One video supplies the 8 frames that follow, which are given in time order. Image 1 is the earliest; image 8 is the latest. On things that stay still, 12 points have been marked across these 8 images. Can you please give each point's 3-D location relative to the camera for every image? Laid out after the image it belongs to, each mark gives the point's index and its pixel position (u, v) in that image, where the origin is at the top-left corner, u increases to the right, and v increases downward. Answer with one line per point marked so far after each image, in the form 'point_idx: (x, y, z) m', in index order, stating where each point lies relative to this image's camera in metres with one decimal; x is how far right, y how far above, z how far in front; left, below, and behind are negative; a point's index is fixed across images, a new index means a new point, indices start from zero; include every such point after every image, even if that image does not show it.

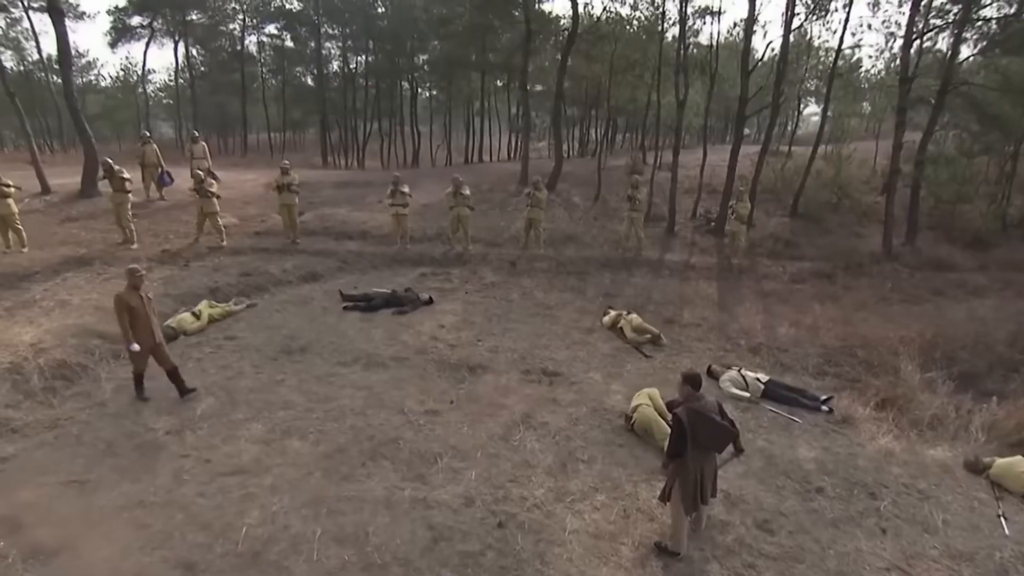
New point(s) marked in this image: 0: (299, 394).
0: (-3.1, -1.5, +9.6) m
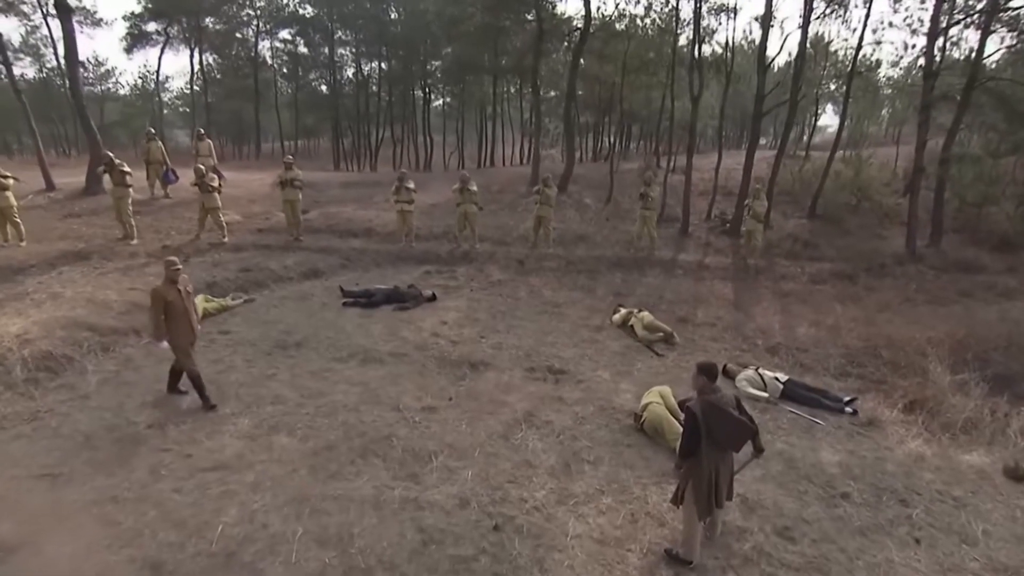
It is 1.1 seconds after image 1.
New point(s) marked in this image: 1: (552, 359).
0: (-3.0, -1.4, +9.1) m
1: (+0.7, -1.1, +10.8) m
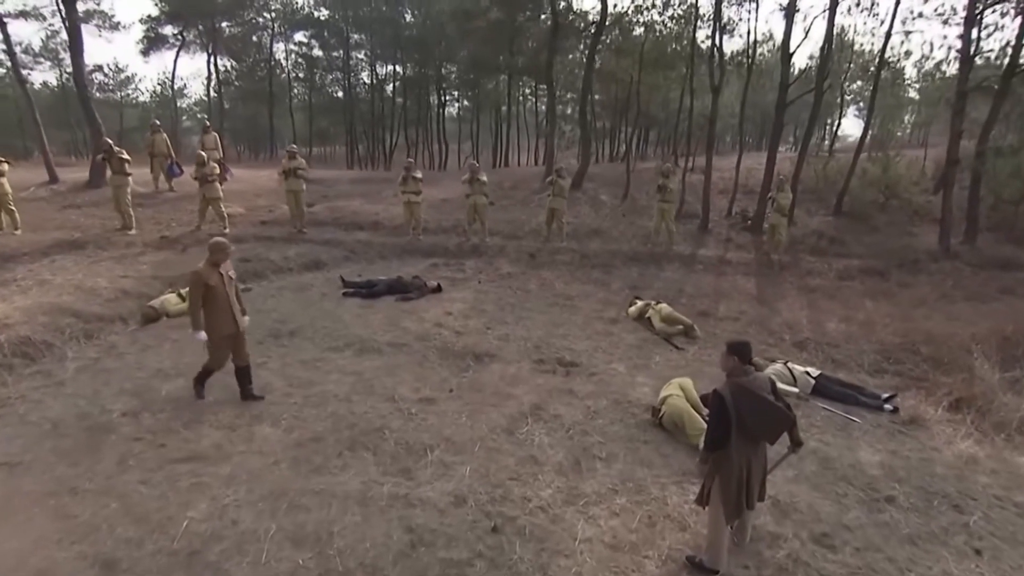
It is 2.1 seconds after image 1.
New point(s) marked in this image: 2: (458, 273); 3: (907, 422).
0: (-3.0, -1.1, +8.5) m
1: (+0.8, -1.0, +10.0) m
2: (-1.1, +0.3, +14.0) m
3: (+4.9, -1.7, +8.2) m
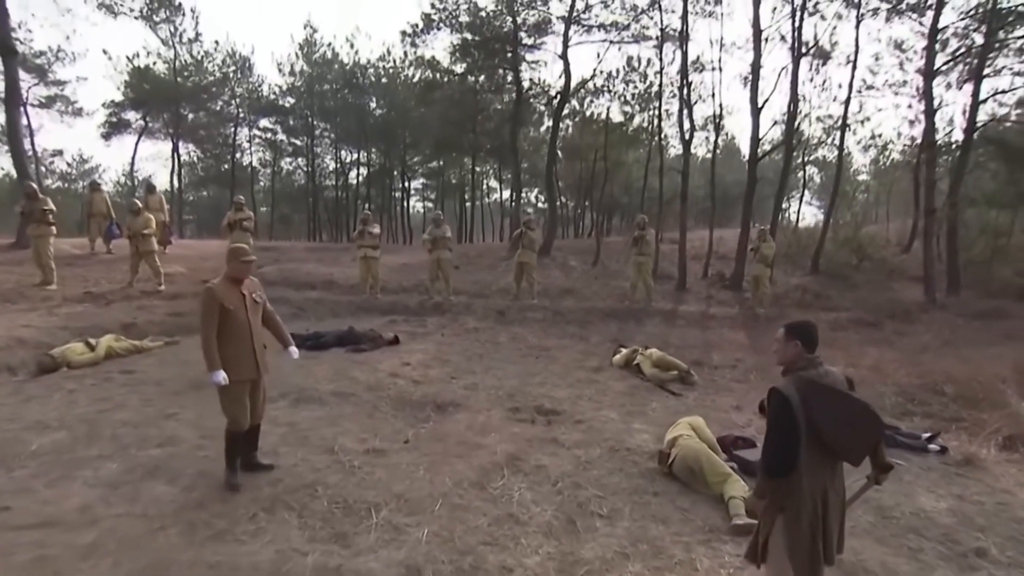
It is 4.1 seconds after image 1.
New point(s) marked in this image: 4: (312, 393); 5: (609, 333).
0: (-3.3, -1.4, +6.7) m
1: (+0.4, -1.4, +8.5) m
2: (-1.8, -0.7, +12.5) m
3: (+4.6, -1.8, +6.8) m
4: (-2.4, -1.3, +7.9) m
5: (+2.0, -0.9, +13.5) m
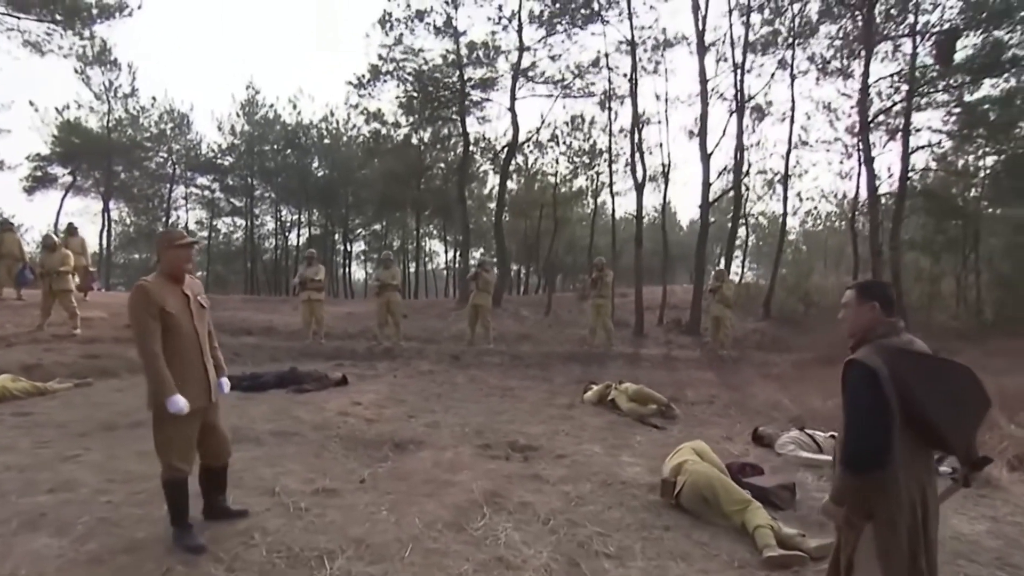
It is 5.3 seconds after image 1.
0: (-3.5, -1.5, +5.5) m
1: (0.0, -1.7, +7.5) m
2: (-2.5, -1.4, +11.4) m
3: (+4.4, -1.9, +6.2) m
4: (-2.7, -1.5, +6.8) m
5: (+1.2, -1.6, +12.7) m
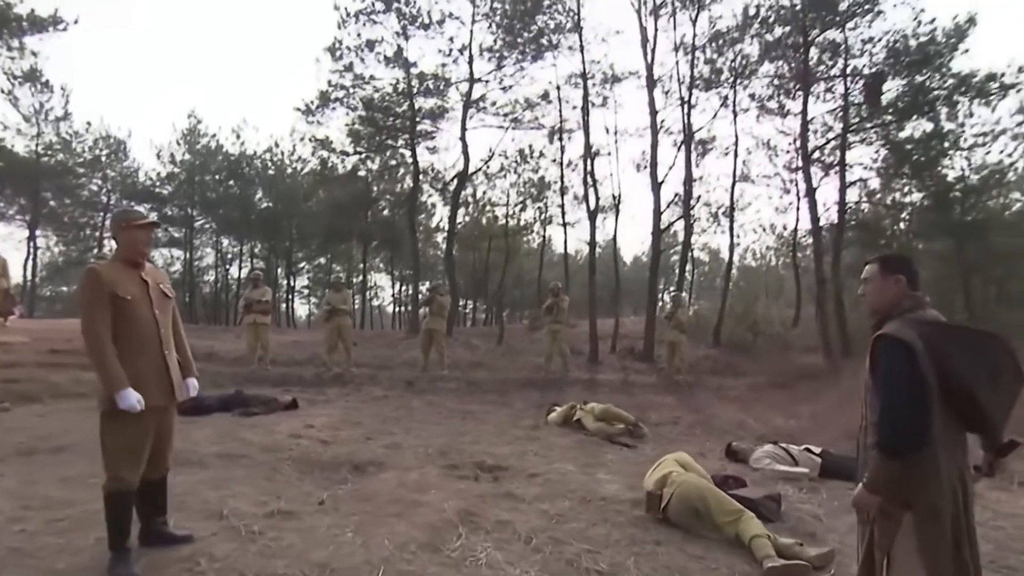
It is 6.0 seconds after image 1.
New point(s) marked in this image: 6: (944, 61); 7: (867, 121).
0: (-3.6, -1.6, +4.8) m
1: (-0.3, -1.8, +7.1) m
2: (-3.1, -1.7, +10.8) m
3: (+4.1, -1.9, +6.1) m
4: (-3.0, -1.6, +6.1) m
5: (+0.4, -2.1, +12.4) m
6: (+11.3, +5.9, +17.5) m
7: (+10.0, +4.7, +18.9) m
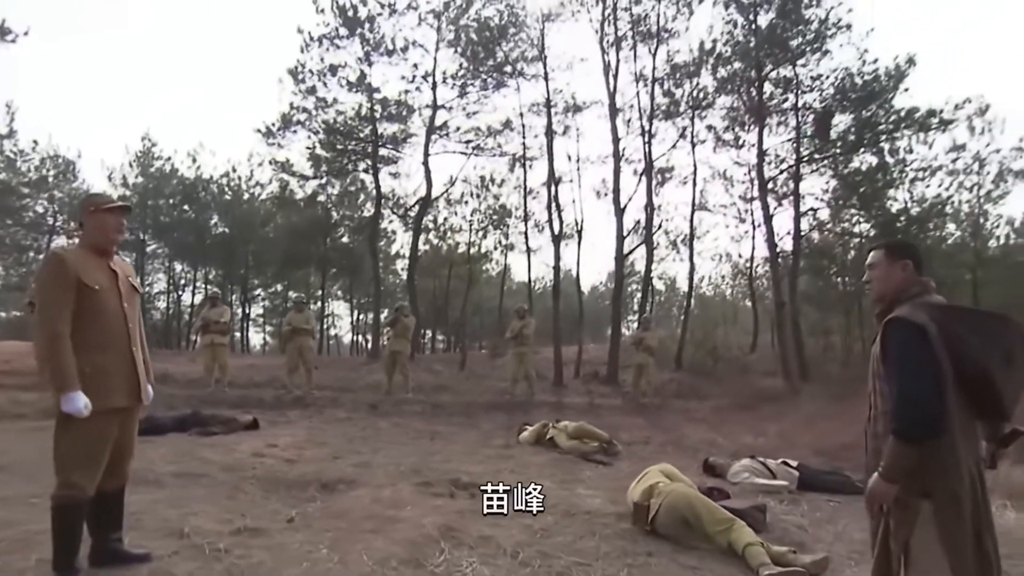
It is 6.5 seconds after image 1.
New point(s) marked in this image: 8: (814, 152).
0: (-3.7, -1.6, +4.3) m
1: (-0.6, -1.9, +6.8) m
2: (-3.6, -2.0, +10.3) m
3: (+3.9, -2.0, +6.2) m
4: (-3.2, -1.6, +5.7) m
5: (-0.2, -2.4, +12.1) m
6: (+10.4, +5.3, +18.3) m
7: (+9.0, +4.0, +19.5) m
8: (+8.9, +4.0, +19.5) m
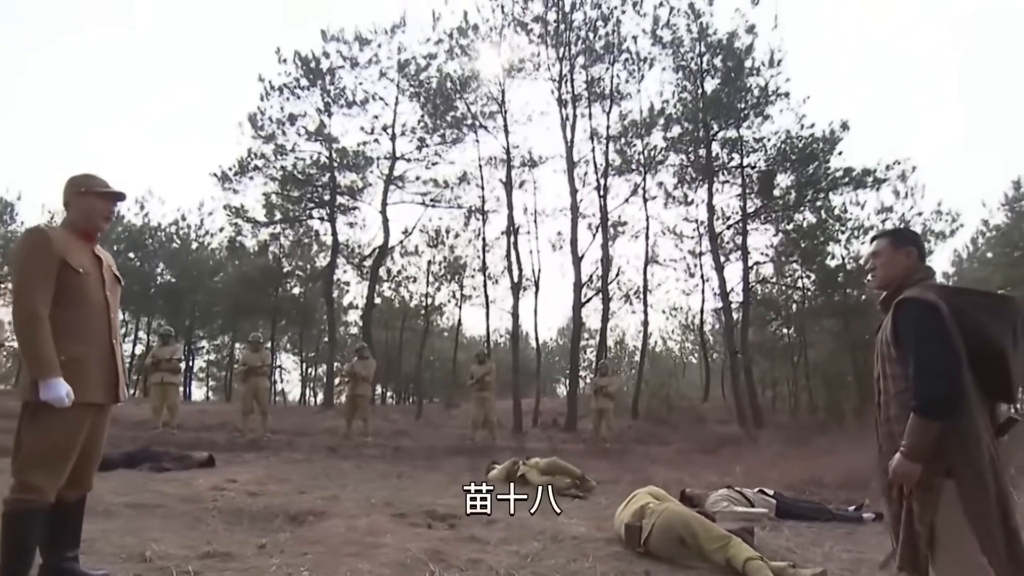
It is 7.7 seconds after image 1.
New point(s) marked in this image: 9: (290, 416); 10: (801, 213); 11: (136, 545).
0: (-3.8, -1.6, +3.9) m
1: (-0.8, -2.2, +6.6) m
2: (-4.1, -2.5, +9.8) m
3: (+3.7, -2.3, +6.2) m
4: (-3.3, -1.8, +5.3) m
5: (-0.9, -3.1, +11.8) m
6: (+9.3, +3.9, +19.3) m
7: (+7.8, +2.5, +20.4) m
8: (+7.7, +2.5, +20.3) m
9: (-5.6, -3.2, +16.6) m
10: (+8.8, +2.4, +19.8) m
11: (-2.4, -1.6, +4.2) m
